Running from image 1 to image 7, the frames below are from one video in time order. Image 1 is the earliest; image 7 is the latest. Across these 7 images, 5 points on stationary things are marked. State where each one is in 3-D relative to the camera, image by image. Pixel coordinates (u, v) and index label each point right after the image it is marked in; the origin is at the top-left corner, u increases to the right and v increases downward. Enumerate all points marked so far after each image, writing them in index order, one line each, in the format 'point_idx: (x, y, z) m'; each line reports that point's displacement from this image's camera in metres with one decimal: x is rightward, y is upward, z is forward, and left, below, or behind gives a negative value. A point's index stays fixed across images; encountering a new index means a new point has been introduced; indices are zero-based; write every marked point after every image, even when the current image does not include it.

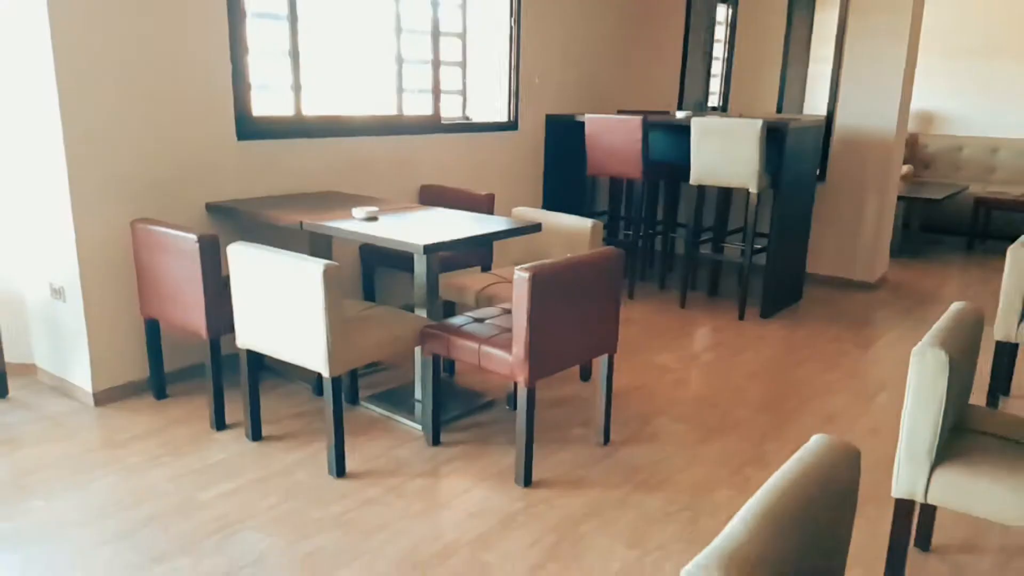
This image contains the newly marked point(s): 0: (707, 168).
0: (+1.1, +0.7, +4.2) m
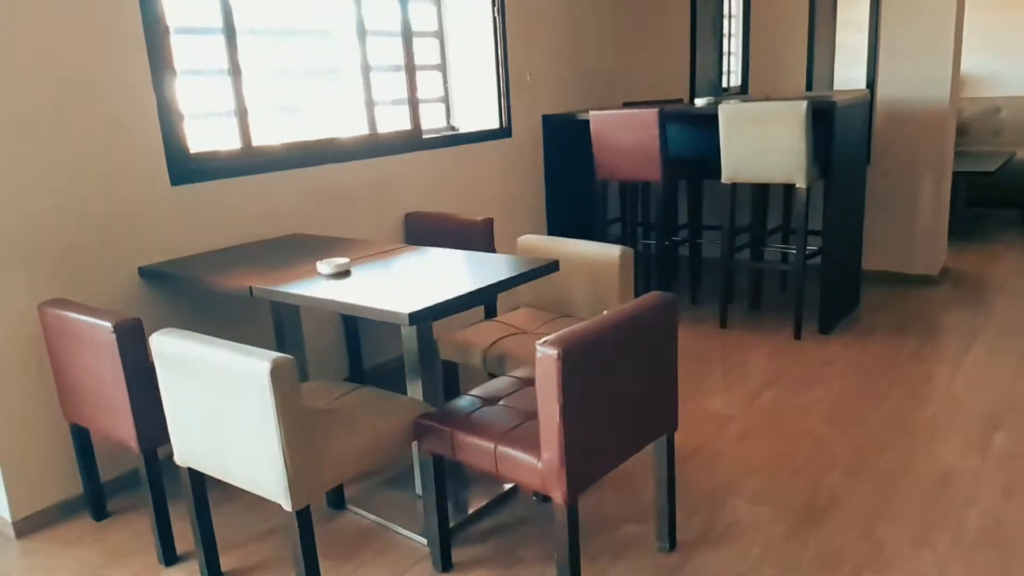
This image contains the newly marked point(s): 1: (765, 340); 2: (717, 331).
0: (+1.1, +0.6, +3.6) m
1: (+1.3, -0.2, +3.6) m
2: (+1.1, -0.2, +3.8) m
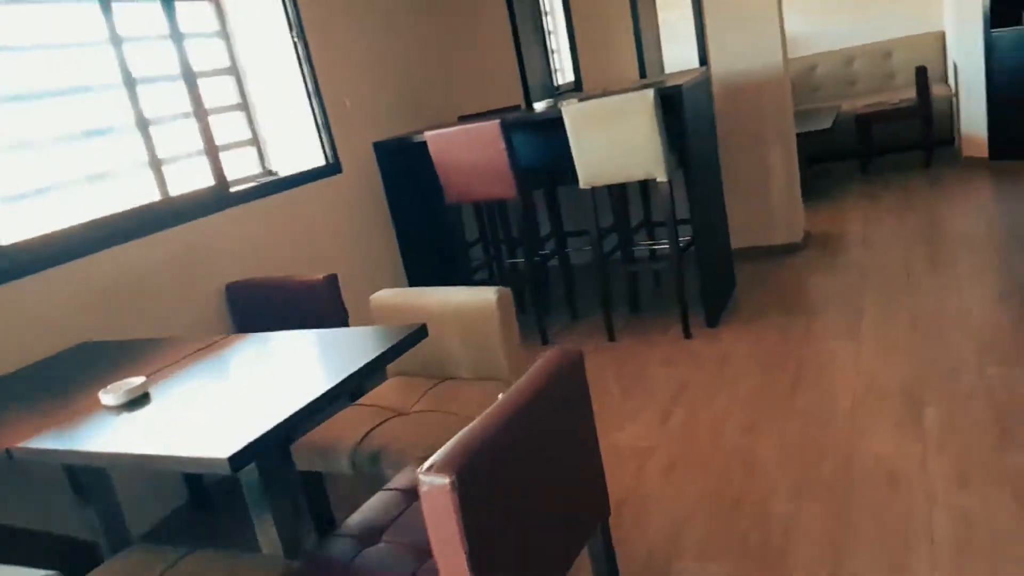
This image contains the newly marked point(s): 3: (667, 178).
0: (+0.4, +0.5, +3.3) m
1: (+0.7, -0.3, +3.3) m
2: (+0.4, -0.3, +3.5) m
3: (+0.7, +0.5, +3.2) m
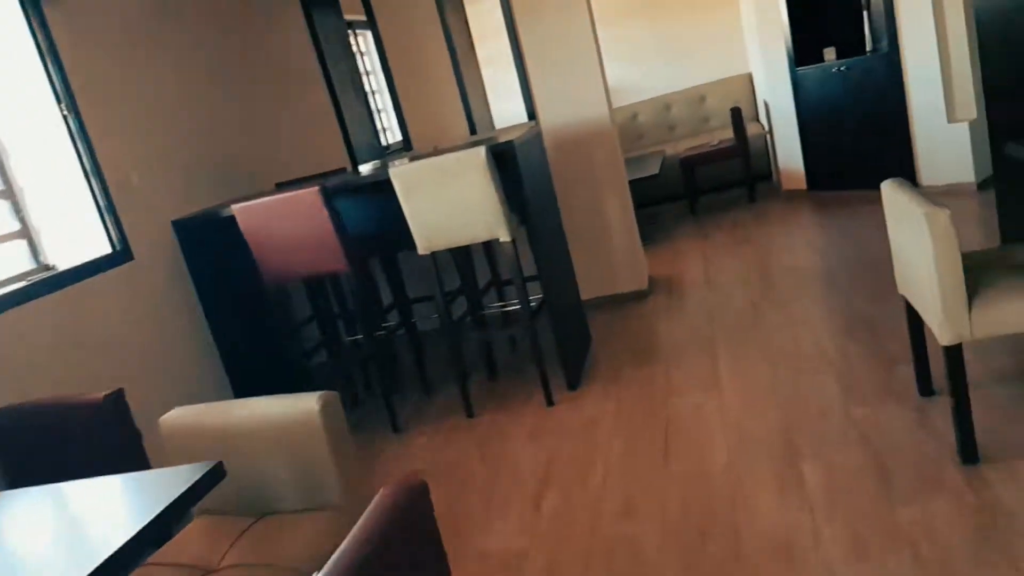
0: (-0.3, +0.2, +3.0) m
1: (0.0, -0.5, +3.1) m
2: (-0.2, -0.6, +3.1) m
3: (0.0, +0.2, +2.9) m
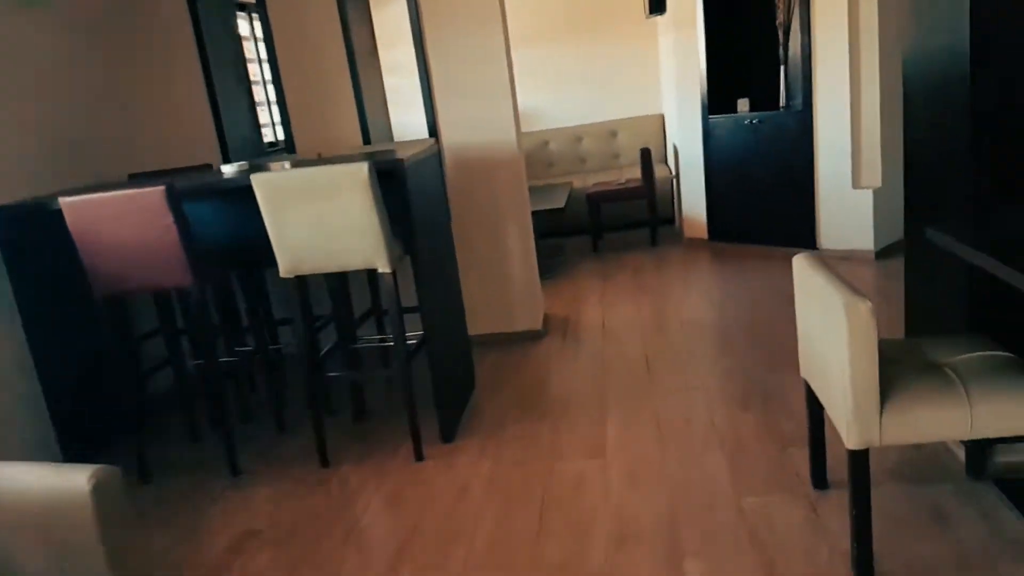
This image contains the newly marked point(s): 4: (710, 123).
0: (-0.7, +0.1, +2.6) m
1: (-0.5, -0.7, +2.7) m
2: (-0.7, -0.7, +2.7) m
3: (-0.4, +0.1, +2.6) m
4: (+1.3, +1.1, +4.8) m
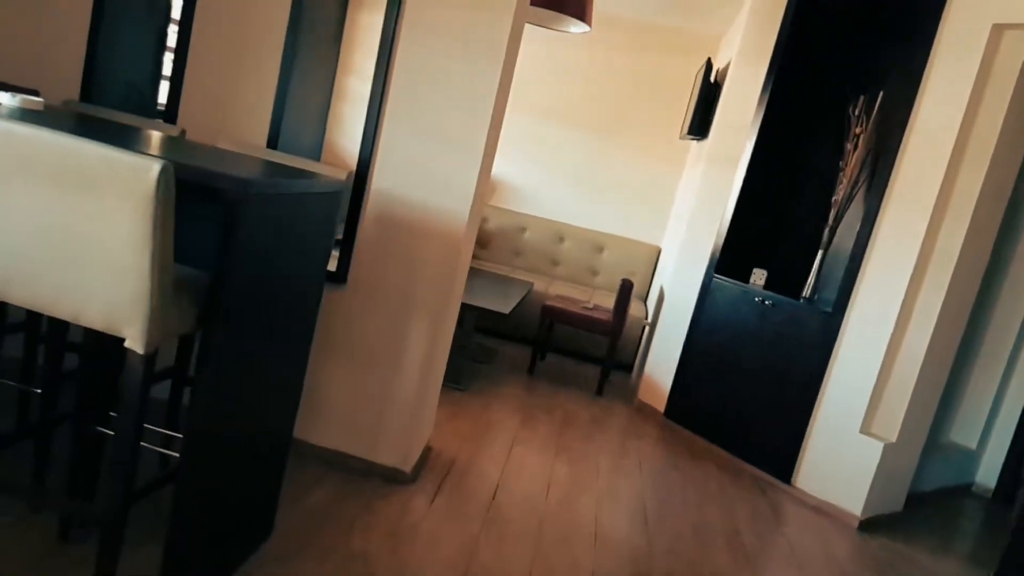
0: (-1.0, 0.0, +1.5) m
1: (-1.1, -0.8, +1.5) m
2: (-1.3, -0.7, +1.6) m
3: (-0.7, -0.1, +1.5) m
4: (+1.1, 0.0, +3.9) m
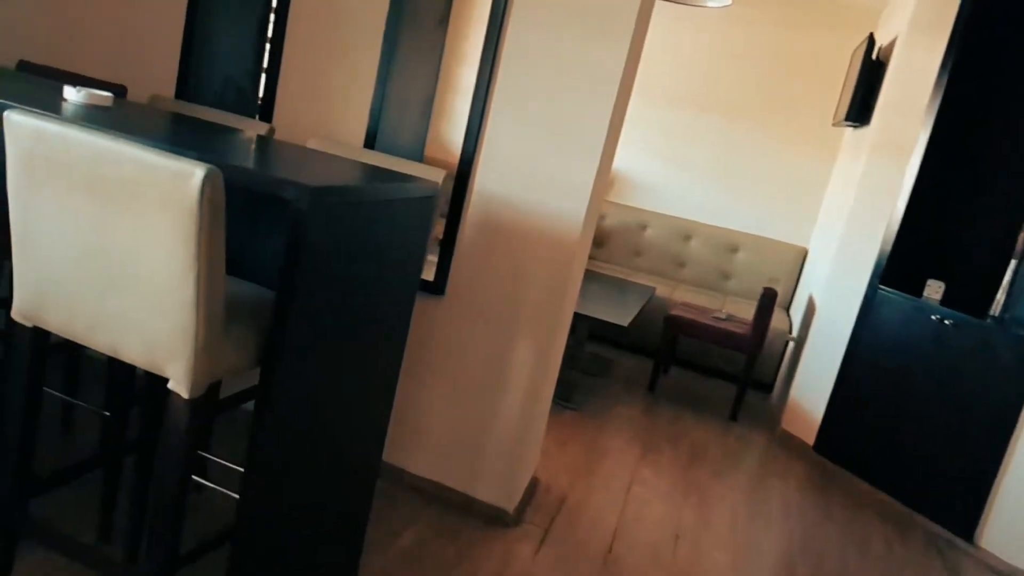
0: (-0.8, 0.0, +1.3) m
1: (-0.9, -0.9, +1.3) m
2: (-1.1, -0.8, +1.4) m
3: (-0.5, -0.2, +1.2) m
4: (+1.6, 0.0, +3.3) m
